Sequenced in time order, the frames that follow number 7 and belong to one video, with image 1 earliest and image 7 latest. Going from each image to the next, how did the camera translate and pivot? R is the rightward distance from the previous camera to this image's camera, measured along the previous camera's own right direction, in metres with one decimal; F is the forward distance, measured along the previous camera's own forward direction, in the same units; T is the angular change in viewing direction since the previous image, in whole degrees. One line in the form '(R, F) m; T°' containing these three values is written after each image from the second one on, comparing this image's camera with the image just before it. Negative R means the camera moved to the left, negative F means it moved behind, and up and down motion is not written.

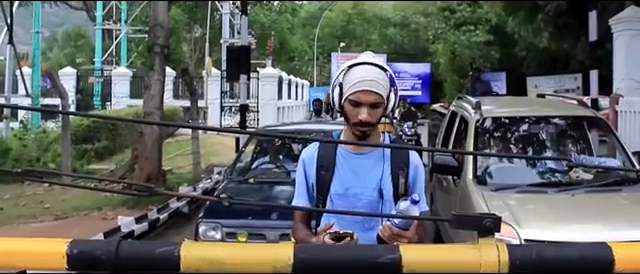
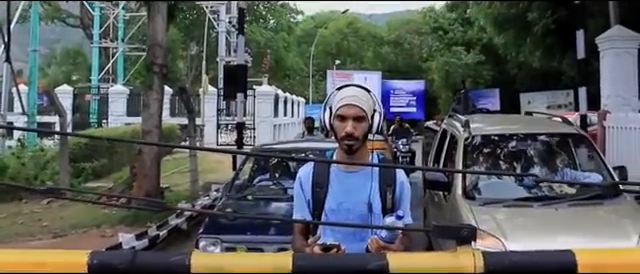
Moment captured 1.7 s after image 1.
(0.0, -0.2) m; 0°
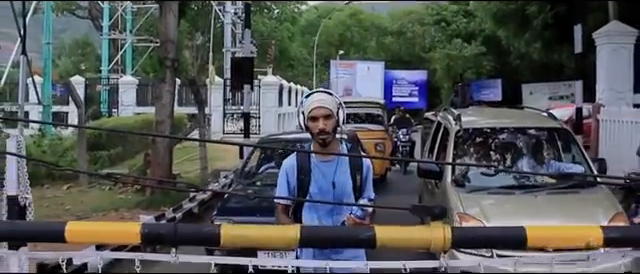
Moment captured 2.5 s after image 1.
(0.0, -0.5) m; 0°
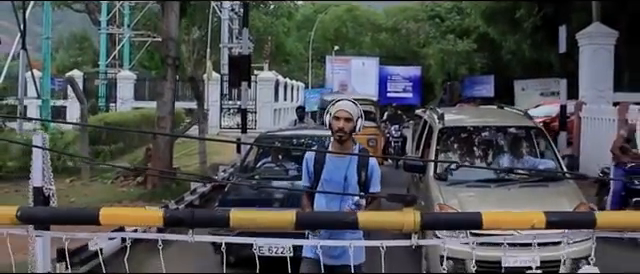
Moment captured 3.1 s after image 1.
(0.0, -0.5) m; 0°
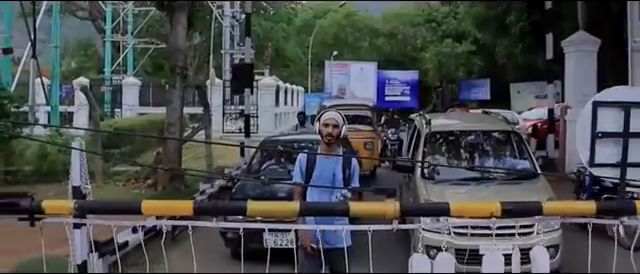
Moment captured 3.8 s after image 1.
(0.0, -0.7) m; 0°
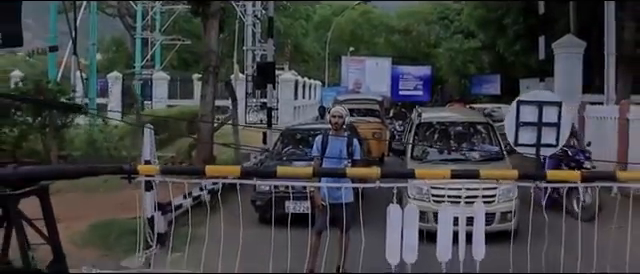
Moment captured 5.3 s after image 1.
(+0.1, -1.8) m; -1°
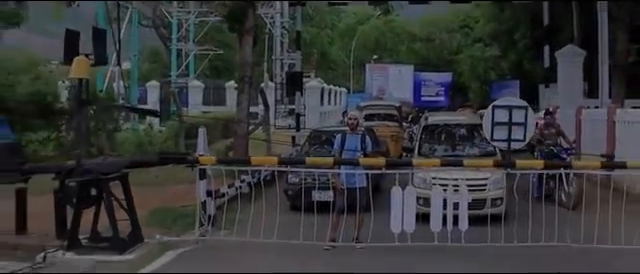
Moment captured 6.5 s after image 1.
(+0.1, -1.7) m; -2°
